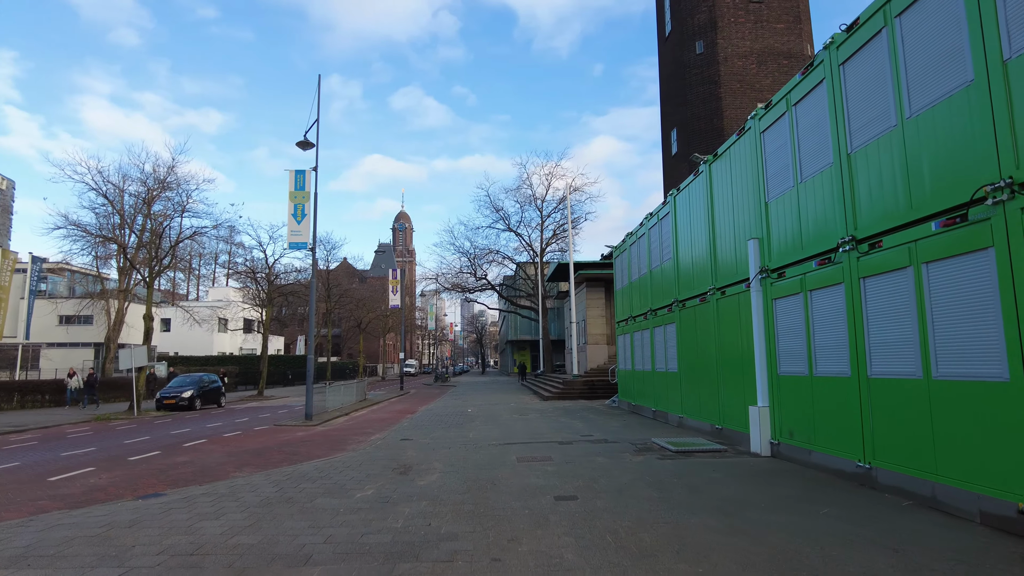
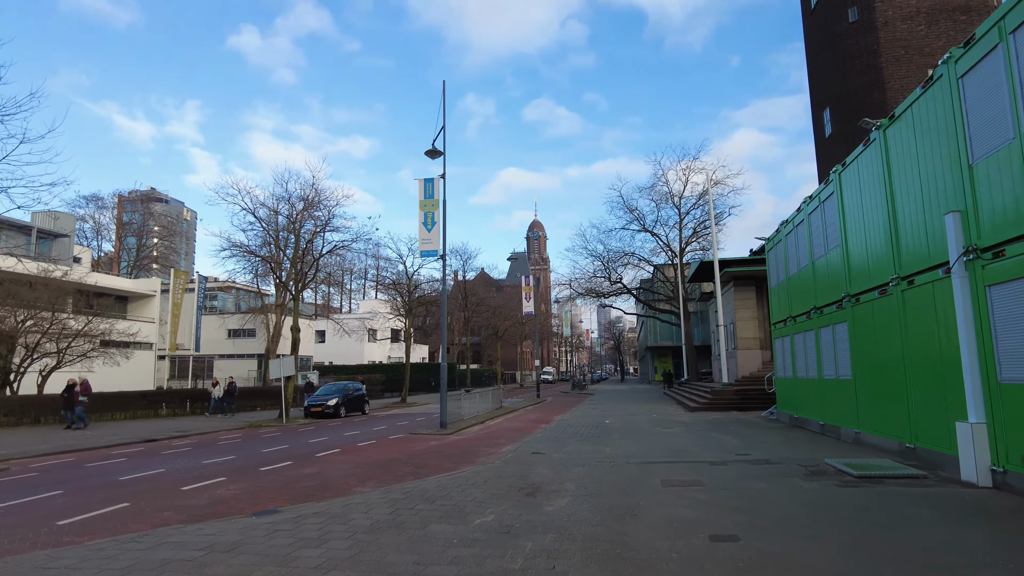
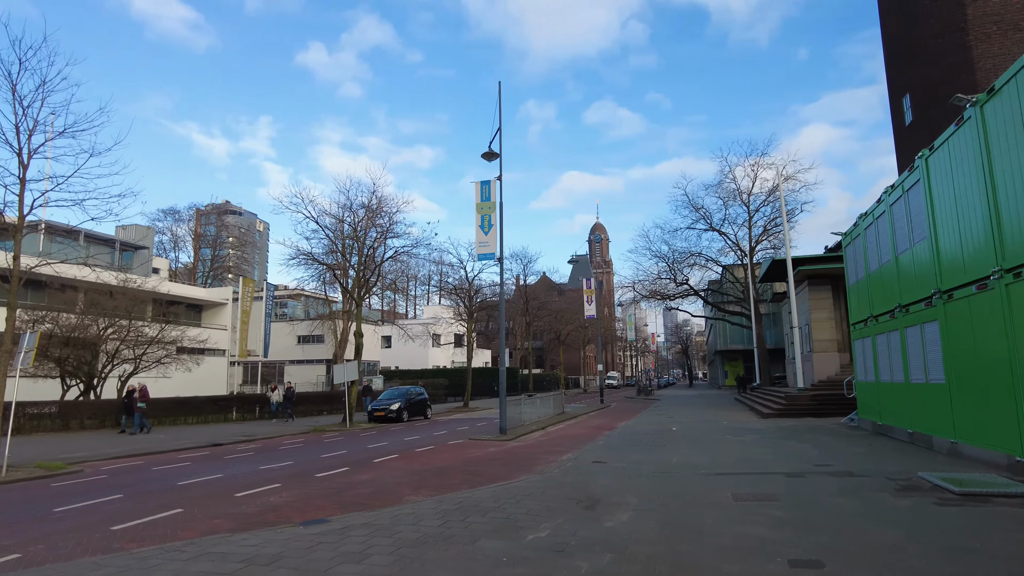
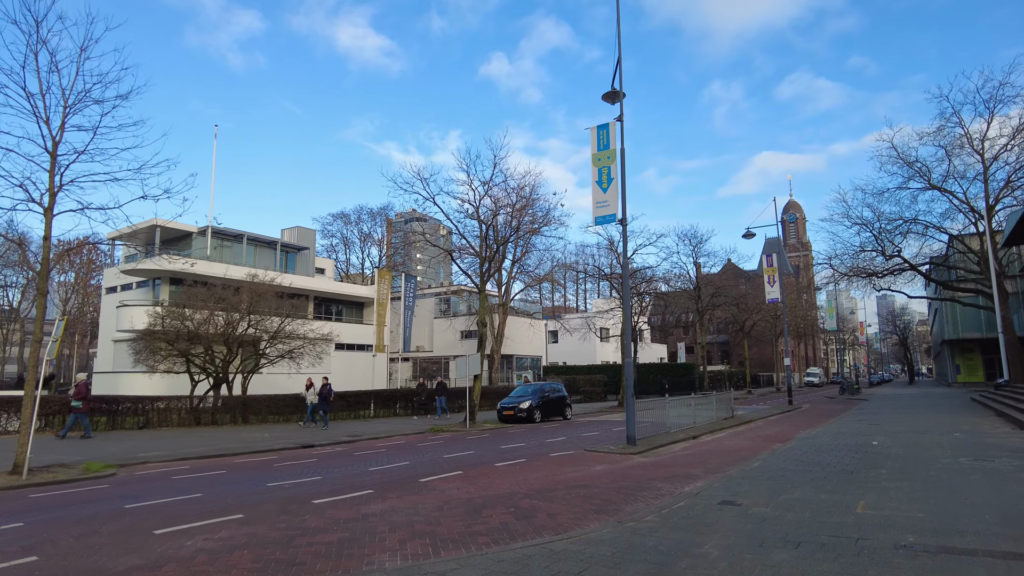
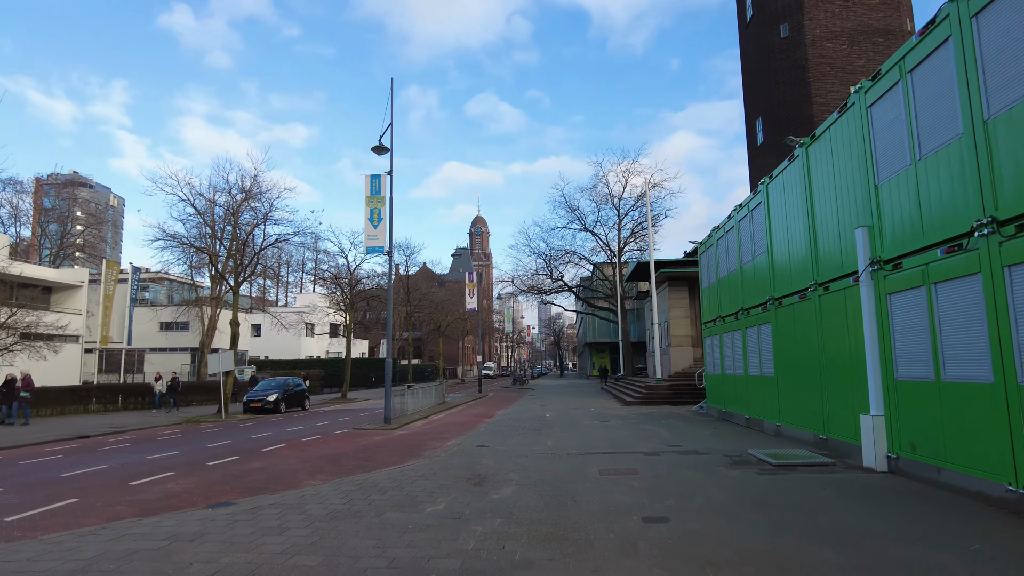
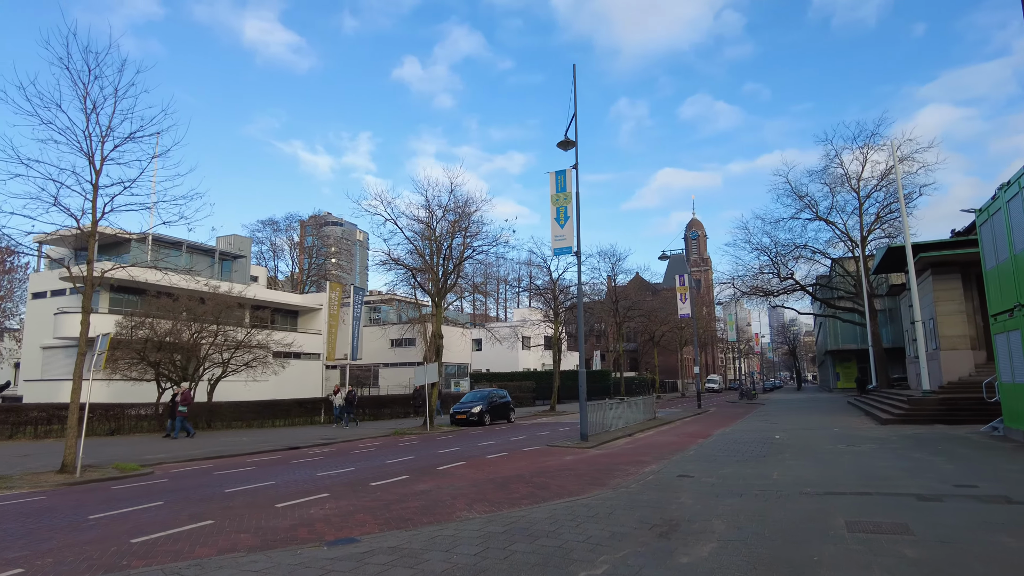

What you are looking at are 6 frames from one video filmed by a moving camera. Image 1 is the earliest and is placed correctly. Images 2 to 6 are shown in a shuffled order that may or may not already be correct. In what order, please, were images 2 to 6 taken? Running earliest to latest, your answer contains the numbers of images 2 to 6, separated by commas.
5, 2, 3, 6, 4
